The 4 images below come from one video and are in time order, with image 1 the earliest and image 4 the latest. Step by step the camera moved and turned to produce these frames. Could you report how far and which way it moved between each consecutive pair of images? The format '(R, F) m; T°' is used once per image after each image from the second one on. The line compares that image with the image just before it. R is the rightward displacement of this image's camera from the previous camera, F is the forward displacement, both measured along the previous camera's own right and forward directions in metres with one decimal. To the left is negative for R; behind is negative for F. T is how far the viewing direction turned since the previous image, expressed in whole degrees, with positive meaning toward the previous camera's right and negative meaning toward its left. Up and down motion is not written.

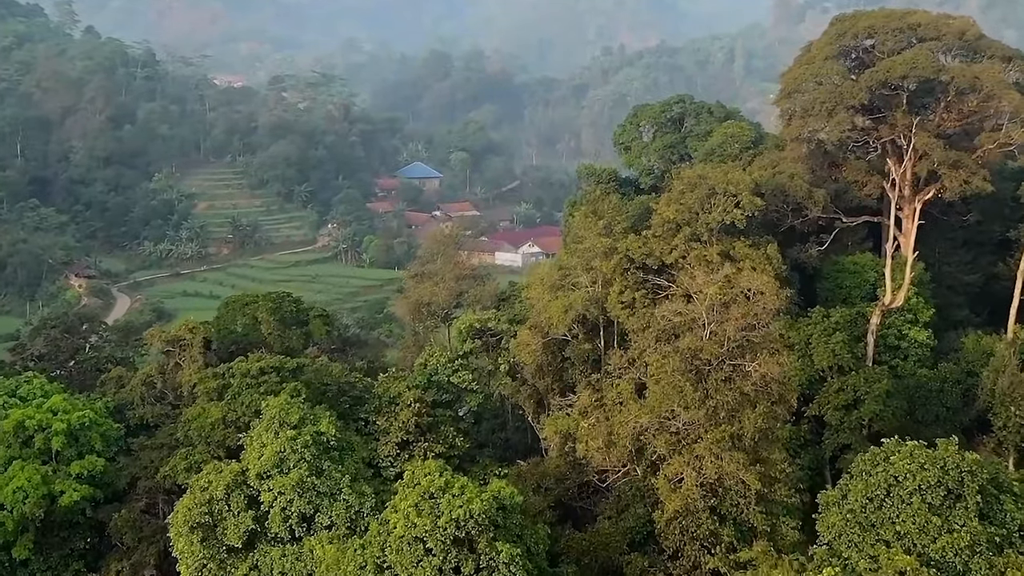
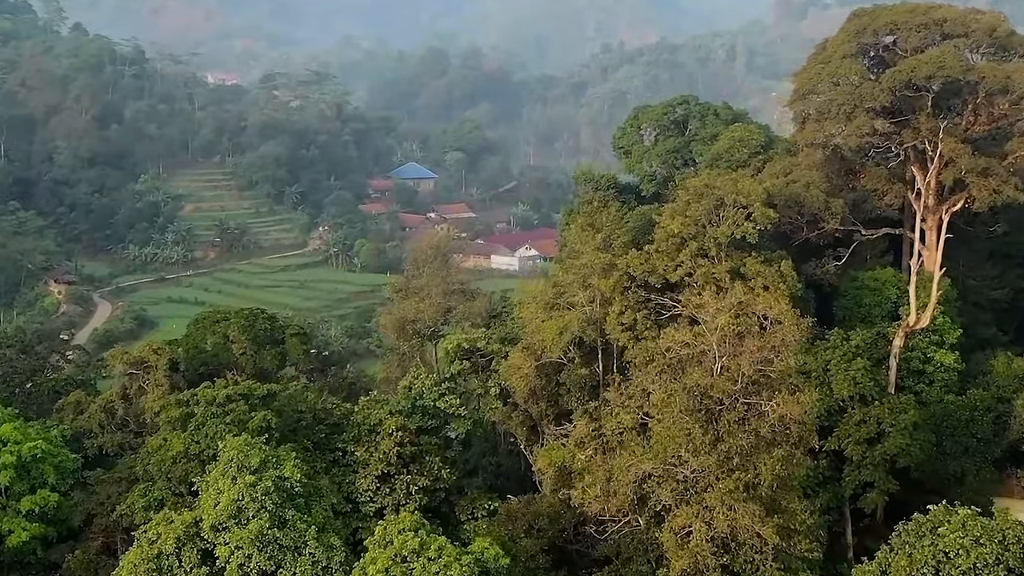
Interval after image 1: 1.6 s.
(+0.2, +1.3) m; 0°
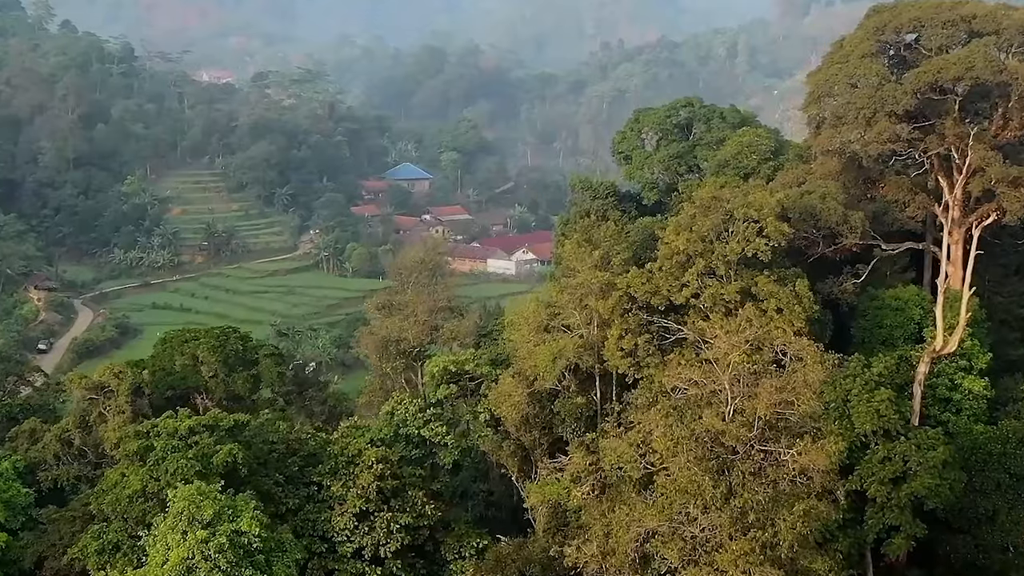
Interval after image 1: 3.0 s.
(+0.2, +1.2) m; 0°
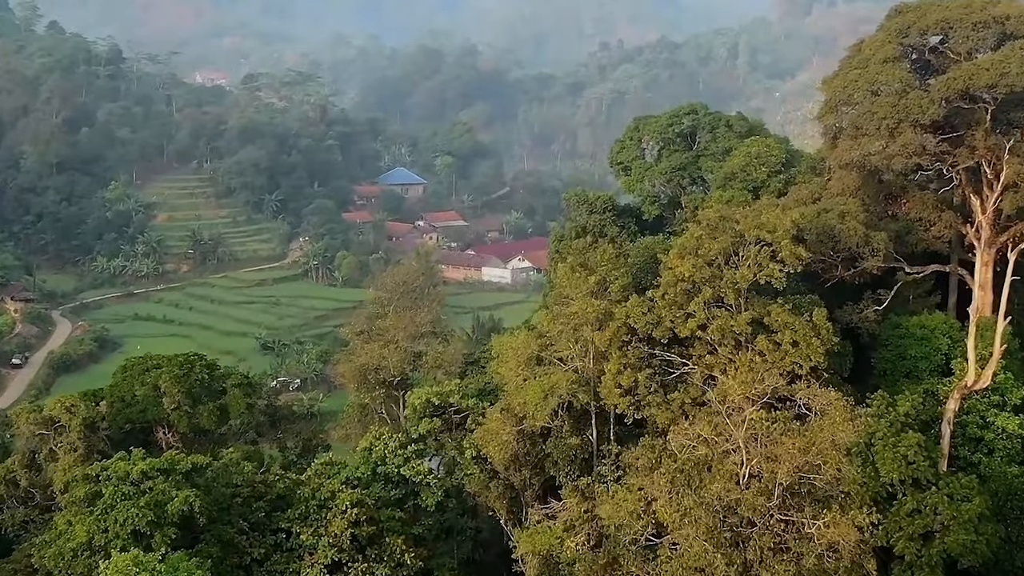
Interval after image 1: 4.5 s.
(+0.2, +1.2) m; 0°
